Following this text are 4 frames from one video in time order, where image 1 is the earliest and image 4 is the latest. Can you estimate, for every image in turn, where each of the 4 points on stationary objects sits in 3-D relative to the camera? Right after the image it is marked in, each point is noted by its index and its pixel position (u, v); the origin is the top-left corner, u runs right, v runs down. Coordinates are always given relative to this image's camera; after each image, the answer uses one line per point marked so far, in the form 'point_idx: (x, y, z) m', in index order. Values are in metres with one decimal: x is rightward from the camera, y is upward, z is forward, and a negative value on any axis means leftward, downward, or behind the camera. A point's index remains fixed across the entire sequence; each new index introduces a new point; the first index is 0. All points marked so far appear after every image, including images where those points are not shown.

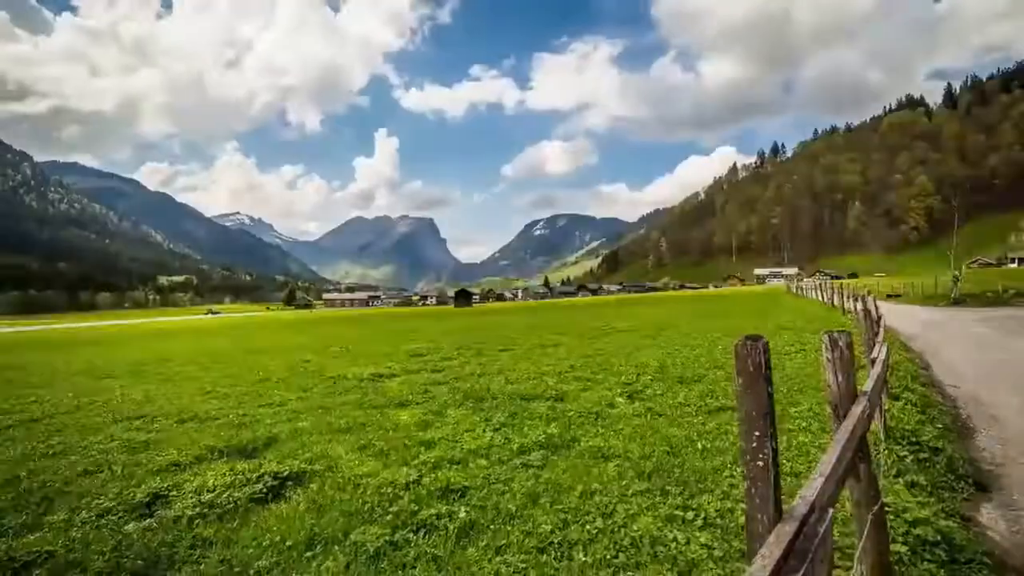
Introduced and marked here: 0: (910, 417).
0: (+11.4, -3.7, +17.7) m
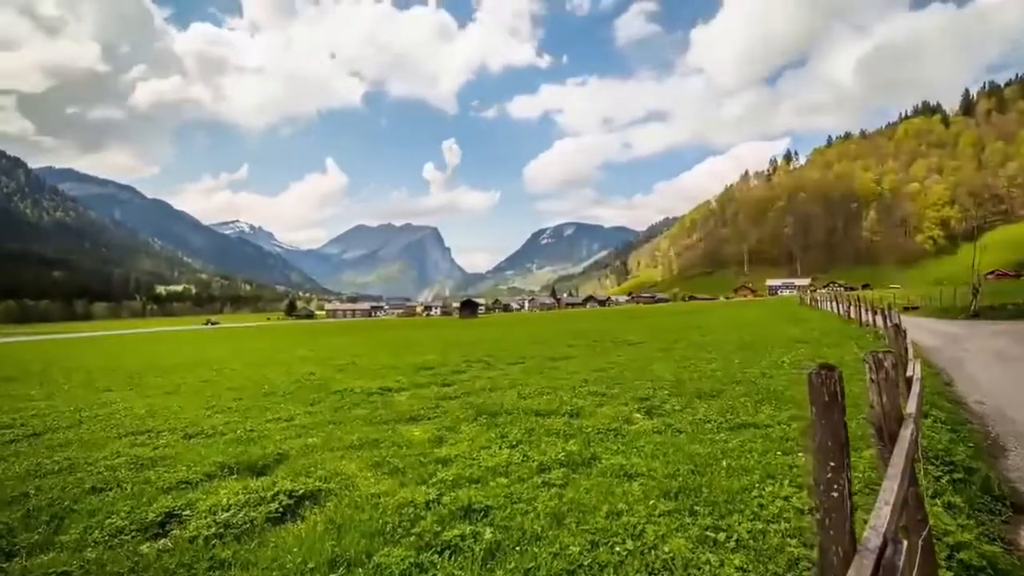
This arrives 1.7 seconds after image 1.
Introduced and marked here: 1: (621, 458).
0: (+12.3, -4.3, +17.6) m
1: (+3.2, -5.1, +18.6) m
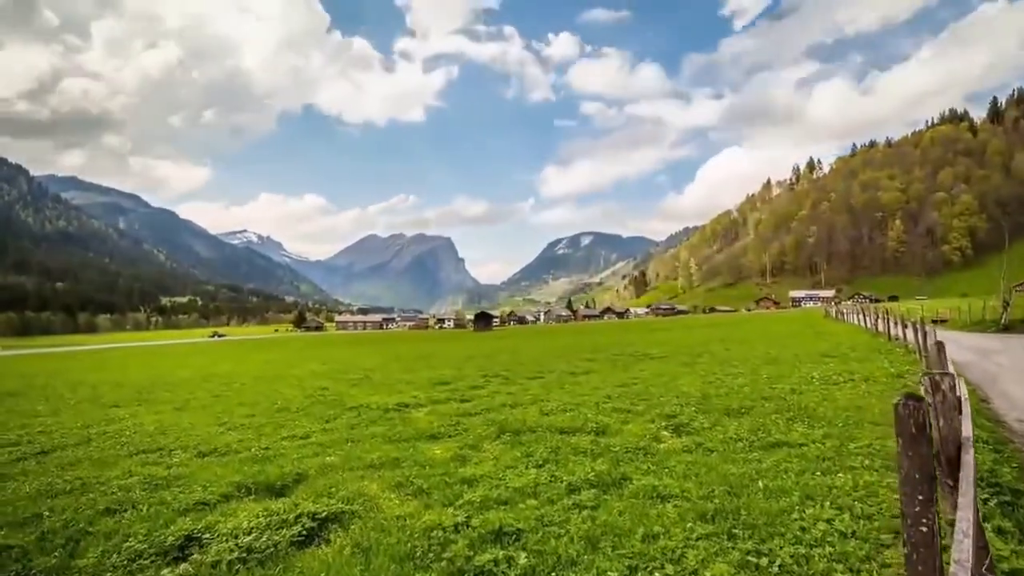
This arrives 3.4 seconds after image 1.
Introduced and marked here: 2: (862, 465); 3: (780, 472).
0: (+13.4, -4.8, +17.3) m
1: (+4.3, -5.7, +18.2) m
2: (+10.1, -5.1, +17.8) m
3: (+8.0, -5.4, +18.0) m
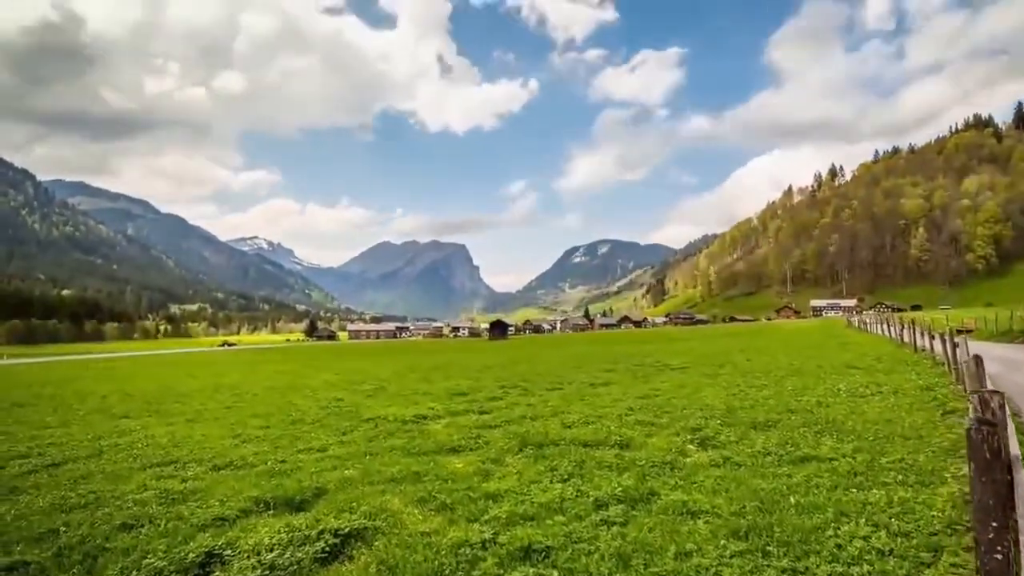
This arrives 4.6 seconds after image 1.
0: (+14.3, -5.2, +17.0) m
1: (+5.2, -6.1, +18.0) m
2: (+11.0, -5.5, +17.5) m
3: (+8.9, -5.9, +17.8) m
